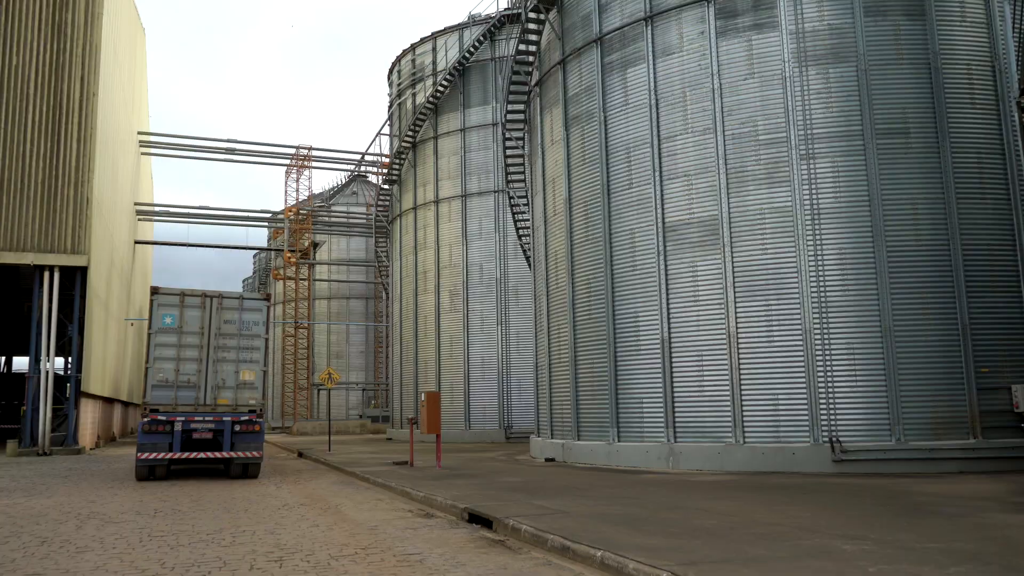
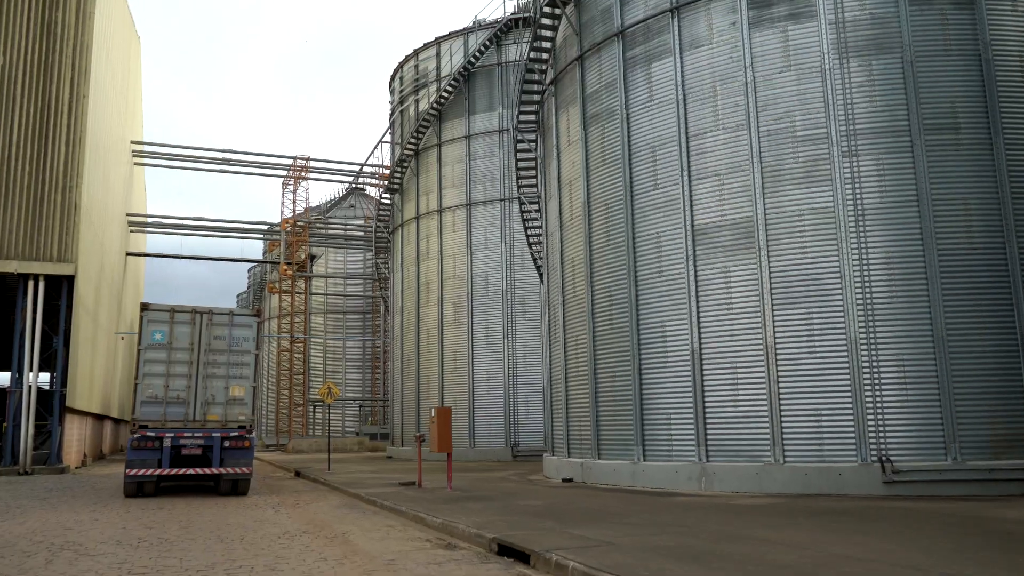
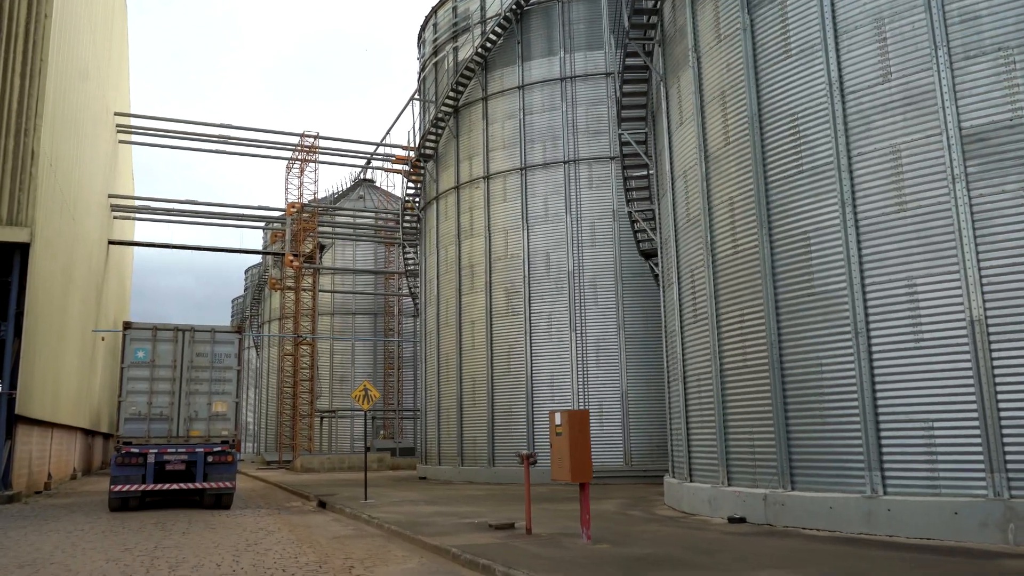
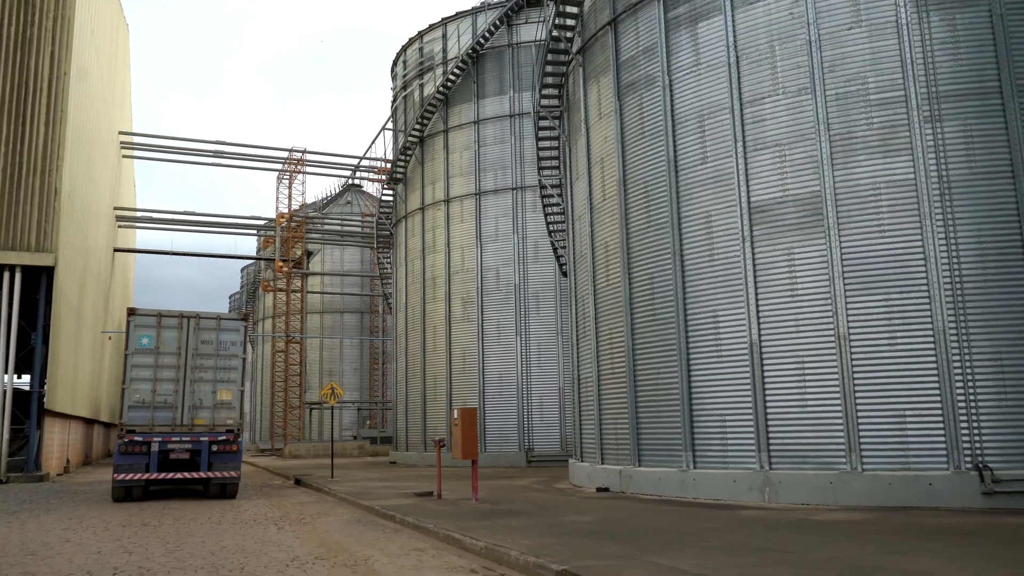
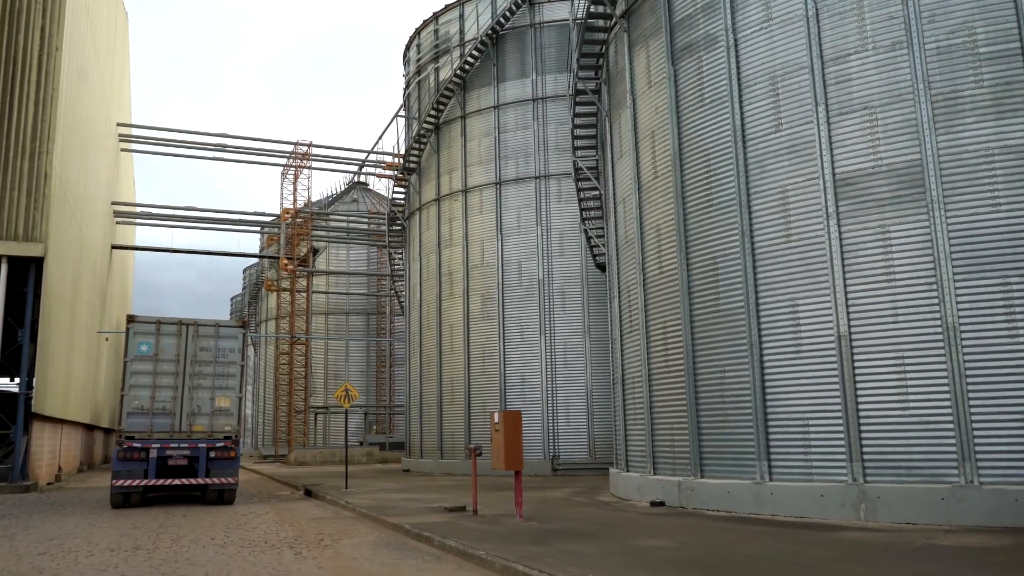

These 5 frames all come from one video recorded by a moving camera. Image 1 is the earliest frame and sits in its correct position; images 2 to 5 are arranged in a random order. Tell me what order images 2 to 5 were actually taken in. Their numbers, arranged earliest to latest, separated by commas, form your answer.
2, 4, 5, 3
